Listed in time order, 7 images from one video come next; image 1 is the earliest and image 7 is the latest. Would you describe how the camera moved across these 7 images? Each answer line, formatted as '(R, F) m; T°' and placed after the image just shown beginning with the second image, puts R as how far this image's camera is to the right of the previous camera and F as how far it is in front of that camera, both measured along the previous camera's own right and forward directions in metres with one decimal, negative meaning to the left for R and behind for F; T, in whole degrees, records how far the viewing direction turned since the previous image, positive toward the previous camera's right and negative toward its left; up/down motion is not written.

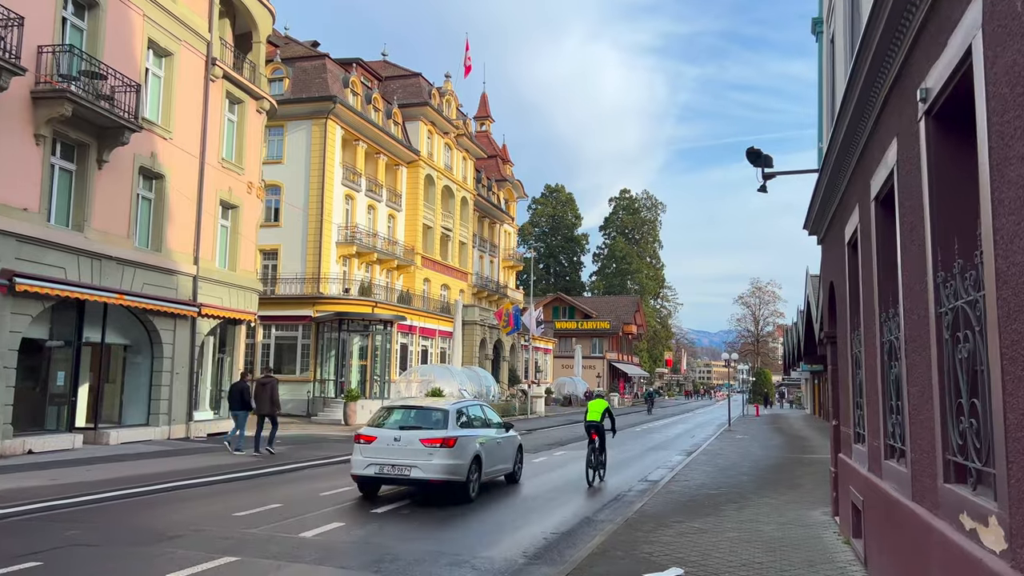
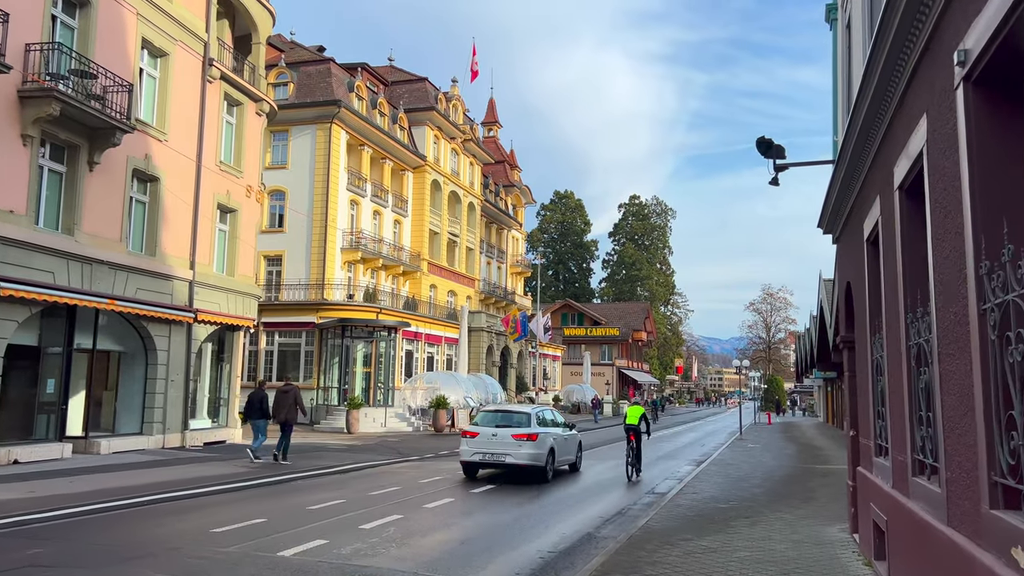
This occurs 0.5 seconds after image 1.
(+0.2, +0.6) m; -1°
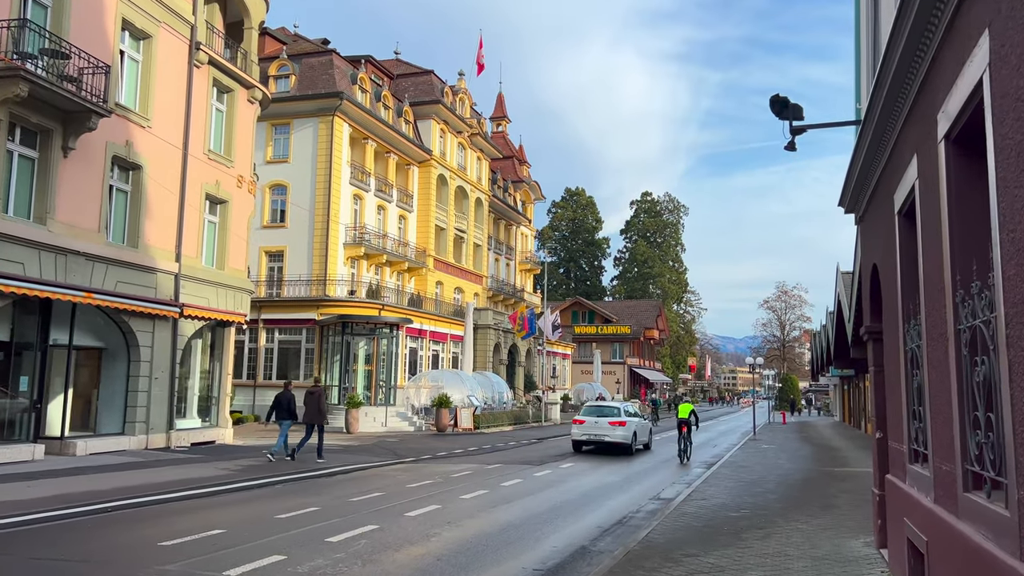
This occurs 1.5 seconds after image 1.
(+0.3, +1.0) m; -1°
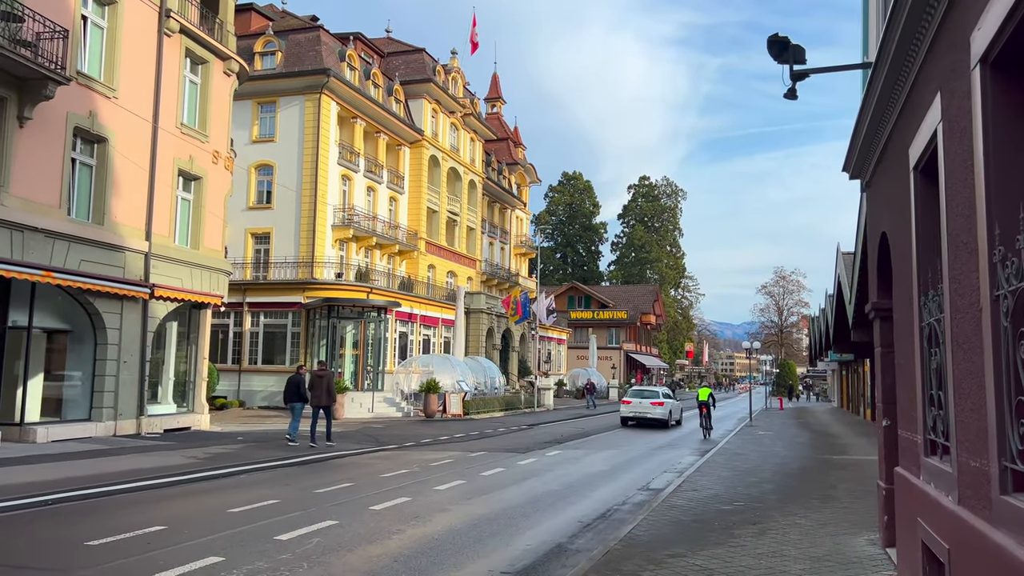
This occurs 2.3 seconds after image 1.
(+0.3, +0.9) m; 0°
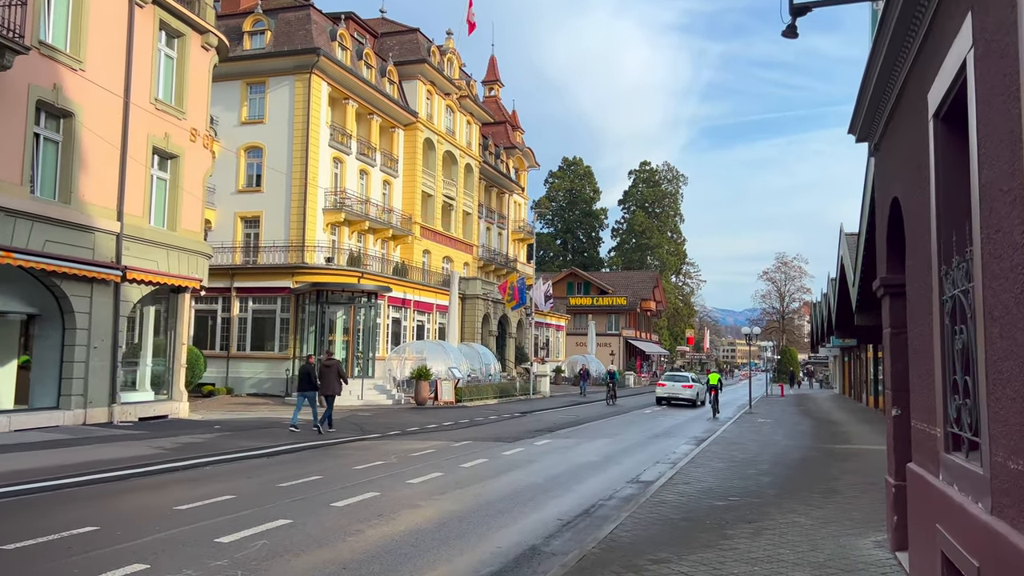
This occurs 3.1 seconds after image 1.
(+0.3, +0.8) m; 0°
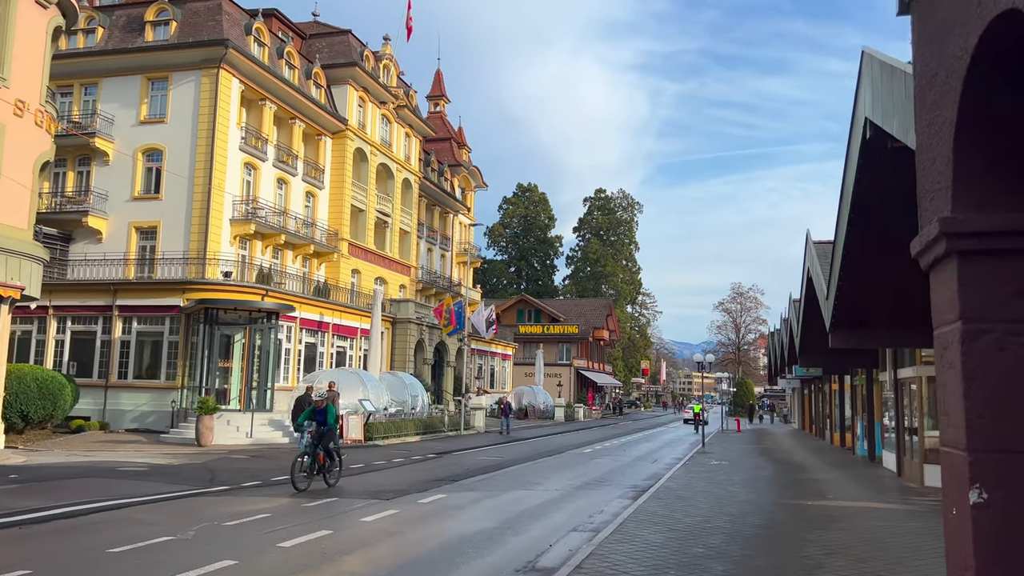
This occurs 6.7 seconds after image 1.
(+1.3, +3.7) m; +3°
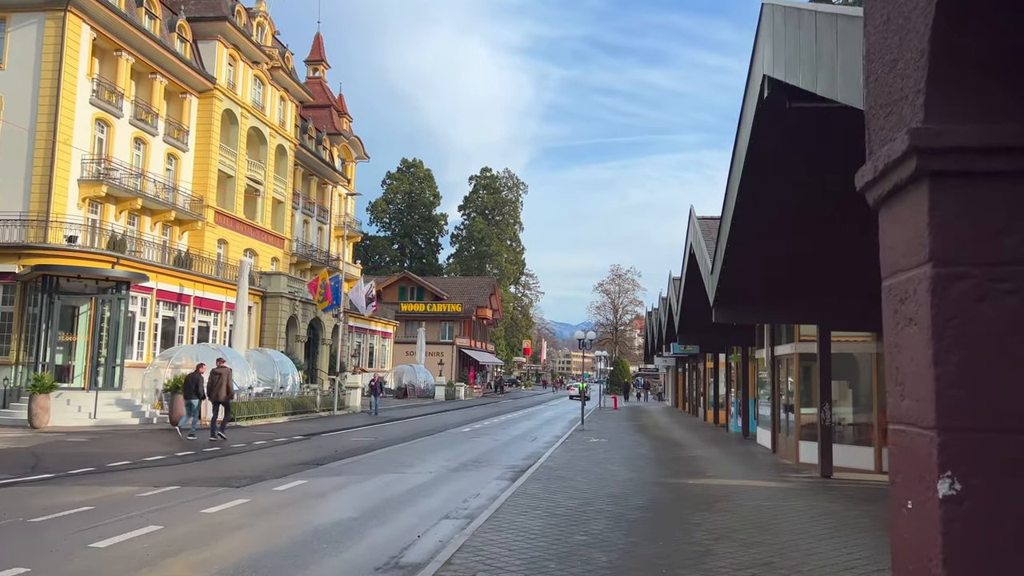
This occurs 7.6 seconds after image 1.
(+0.2, +1.0) m; +9°
